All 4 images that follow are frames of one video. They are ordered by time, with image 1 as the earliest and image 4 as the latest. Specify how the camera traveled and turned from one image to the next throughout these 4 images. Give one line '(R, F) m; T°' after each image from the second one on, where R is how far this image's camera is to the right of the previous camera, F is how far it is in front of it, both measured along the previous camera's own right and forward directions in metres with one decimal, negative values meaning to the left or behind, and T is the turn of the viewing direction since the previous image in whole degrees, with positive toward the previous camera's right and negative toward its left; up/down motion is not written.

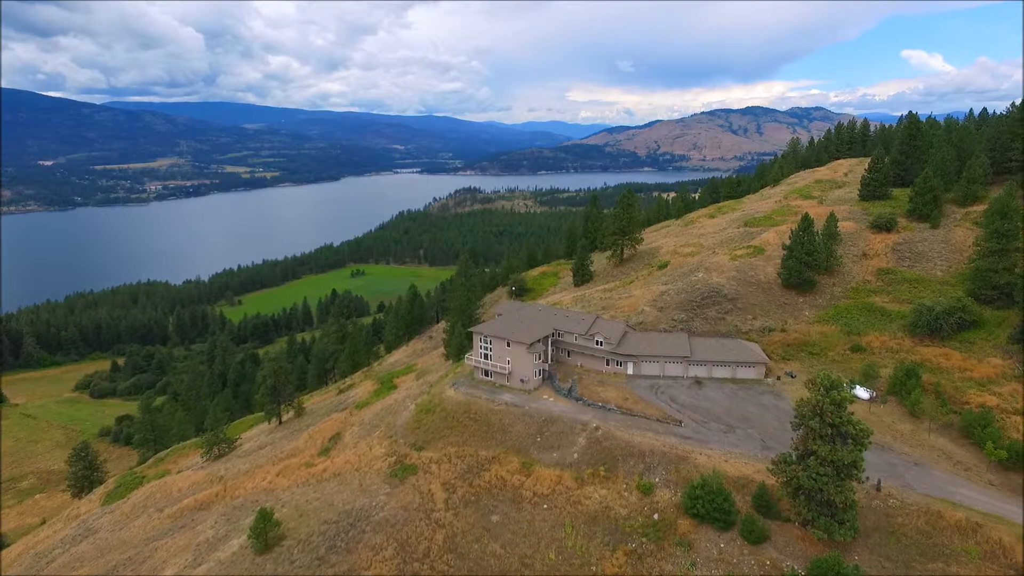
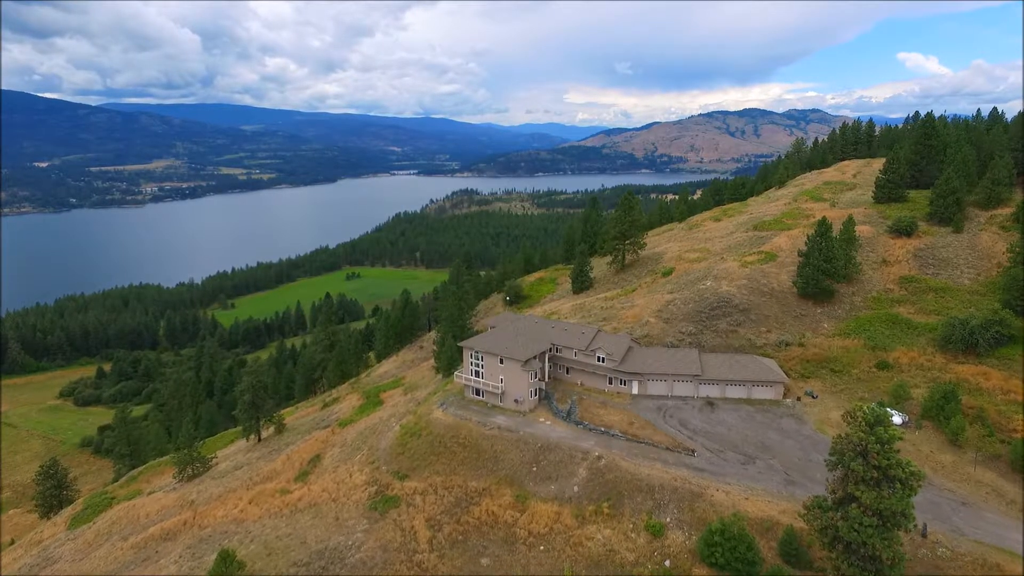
(+0.1, +1.2) m; 0°
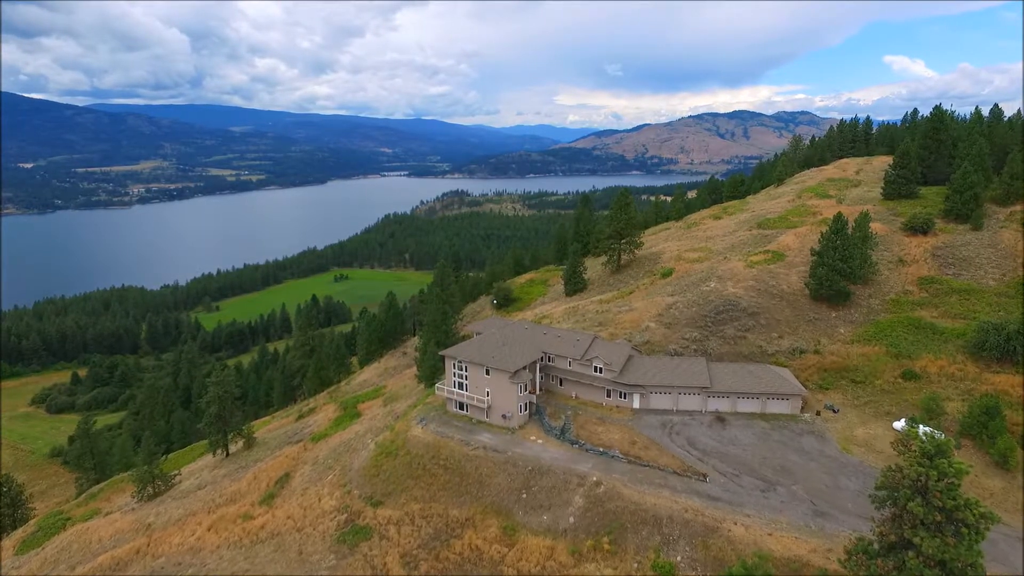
(+0.1, +1.2) m; +1°
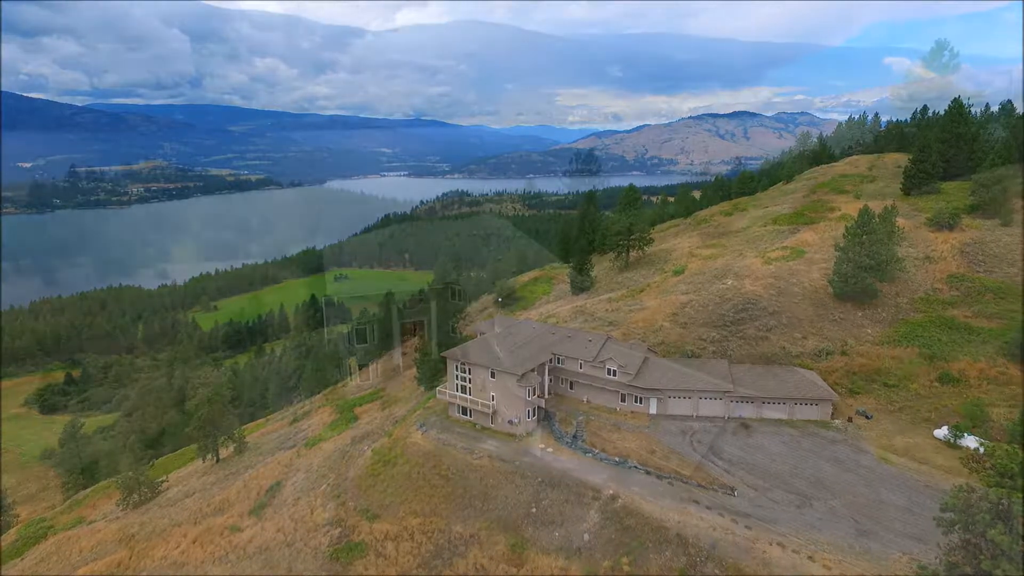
(-0.1, +0.8) m; 0°
